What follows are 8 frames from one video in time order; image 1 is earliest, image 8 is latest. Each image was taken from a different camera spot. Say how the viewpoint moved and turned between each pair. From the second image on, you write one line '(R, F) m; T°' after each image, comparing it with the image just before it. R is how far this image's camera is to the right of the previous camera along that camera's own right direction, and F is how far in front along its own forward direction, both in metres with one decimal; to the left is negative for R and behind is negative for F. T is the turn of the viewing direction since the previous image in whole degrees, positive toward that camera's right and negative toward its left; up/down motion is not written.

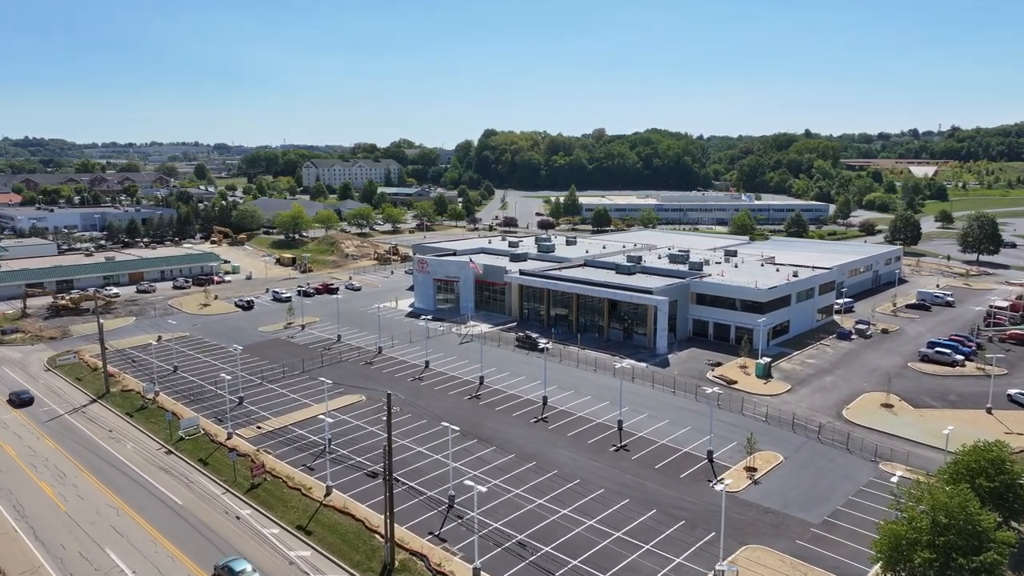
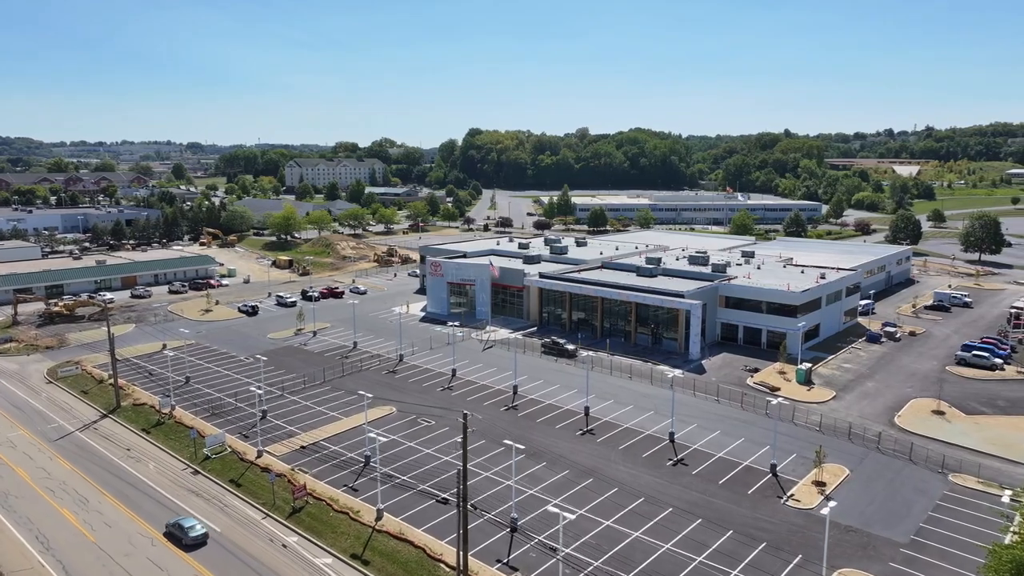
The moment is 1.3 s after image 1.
(-2.9, +1.7) m; +2°
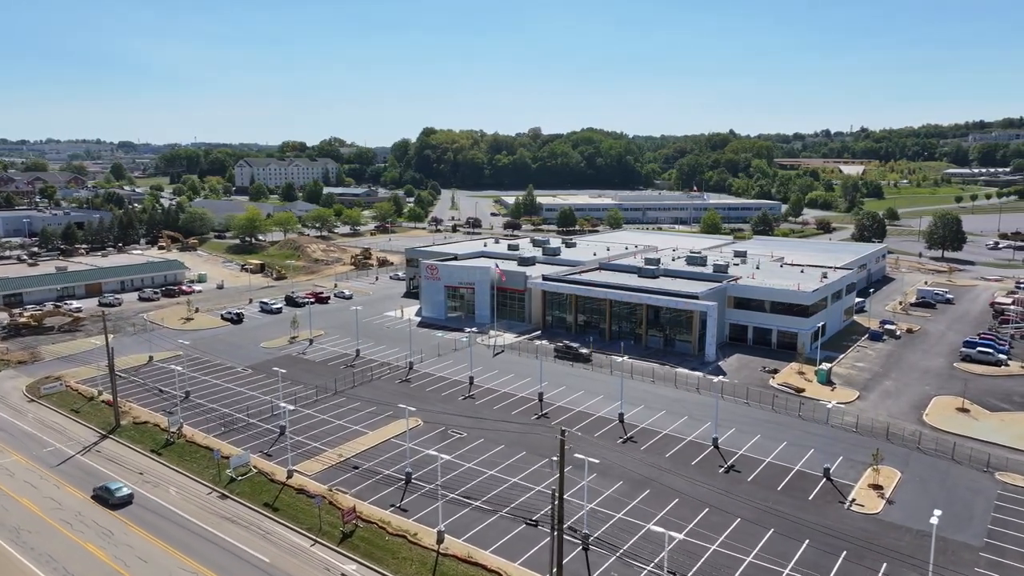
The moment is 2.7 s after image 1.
(-3.9, +1.3) m; +4°
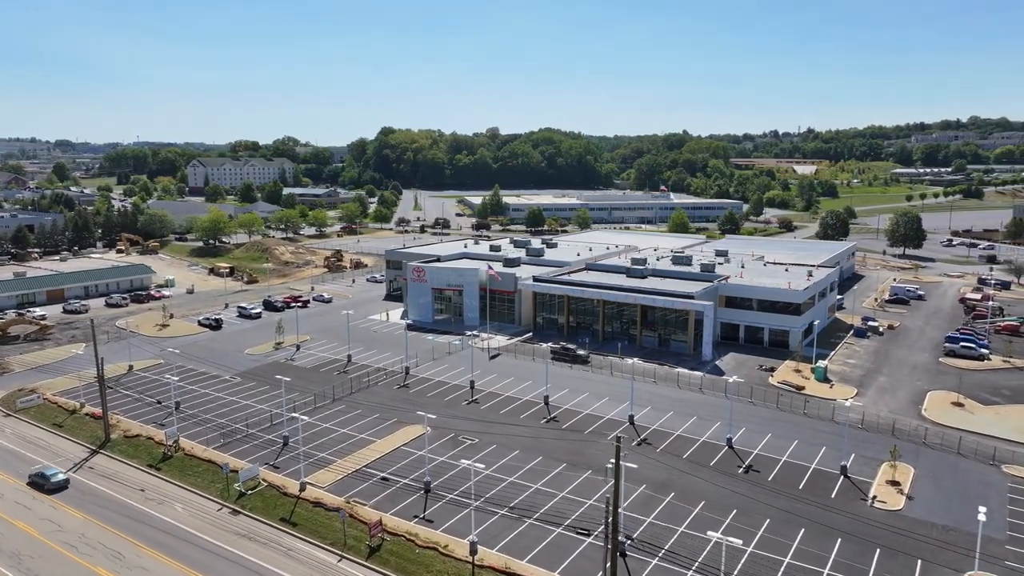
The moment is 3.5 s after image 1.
(-2.5, +0.6) m; +4°
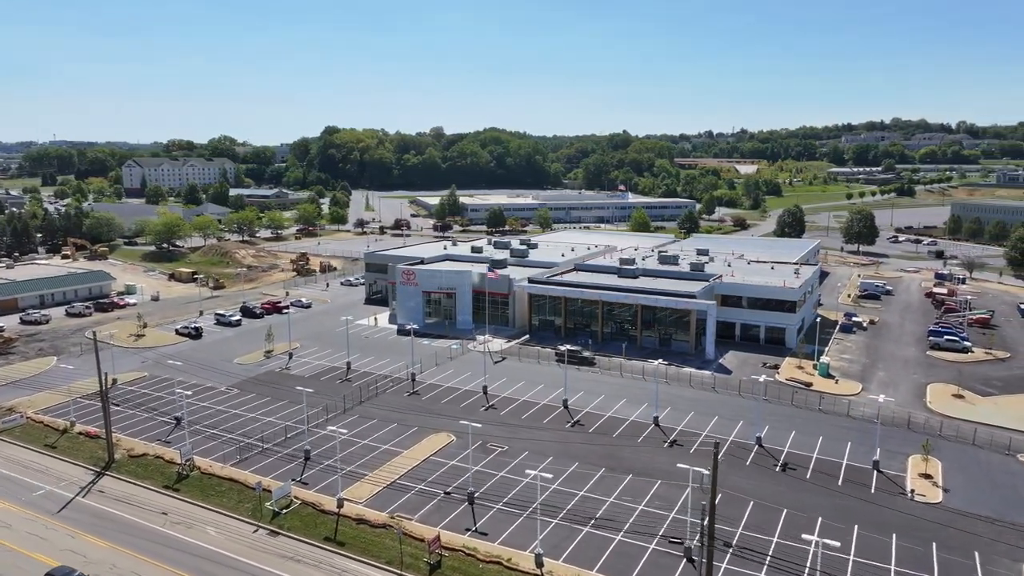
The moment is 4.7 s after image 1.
(-3.8, +0.8) m; +5°
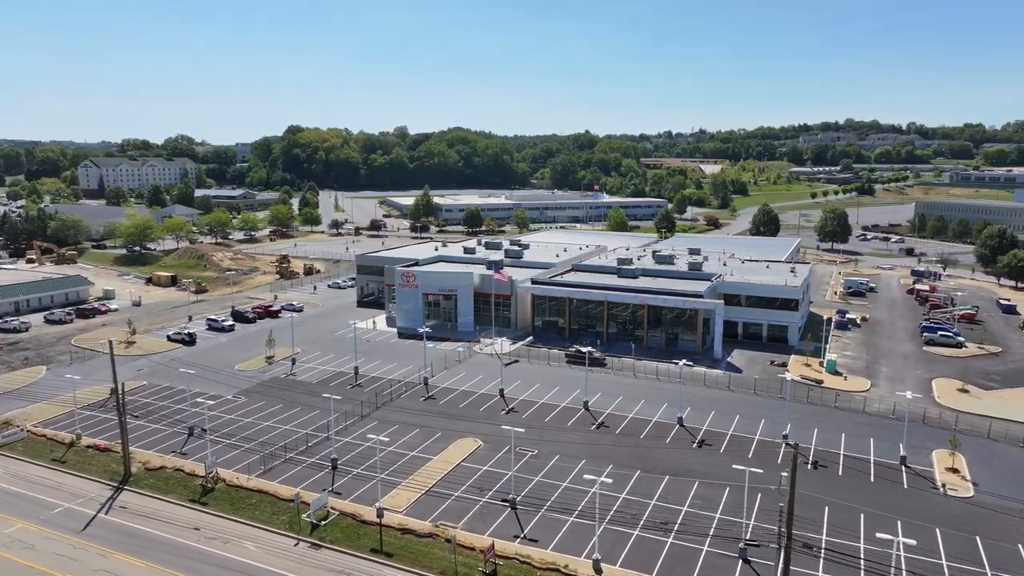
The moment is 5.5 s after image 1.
(-2.9, +0.4) m; +3°
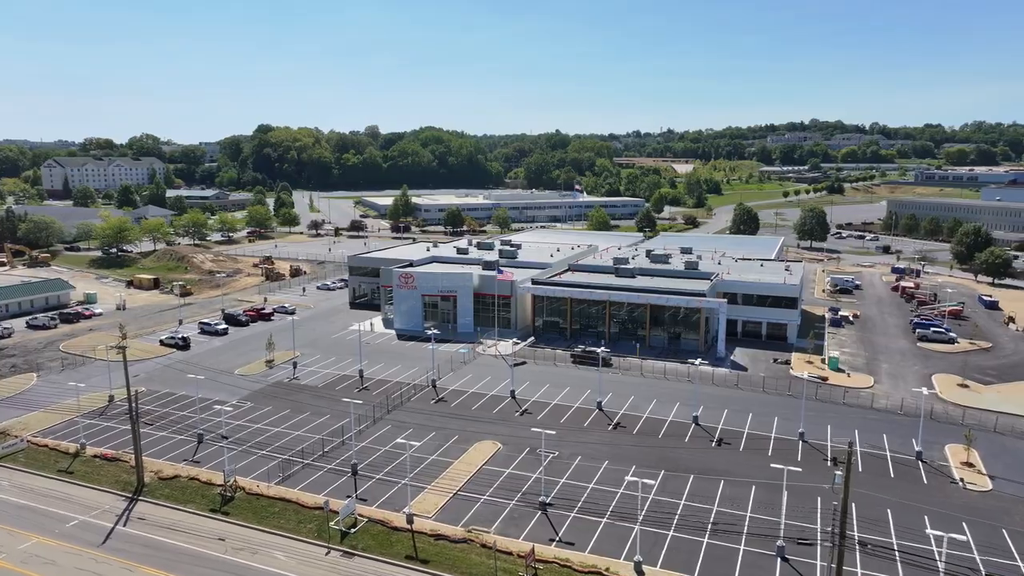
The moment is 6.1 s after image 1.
(-2.1, +0.3) m; +3°
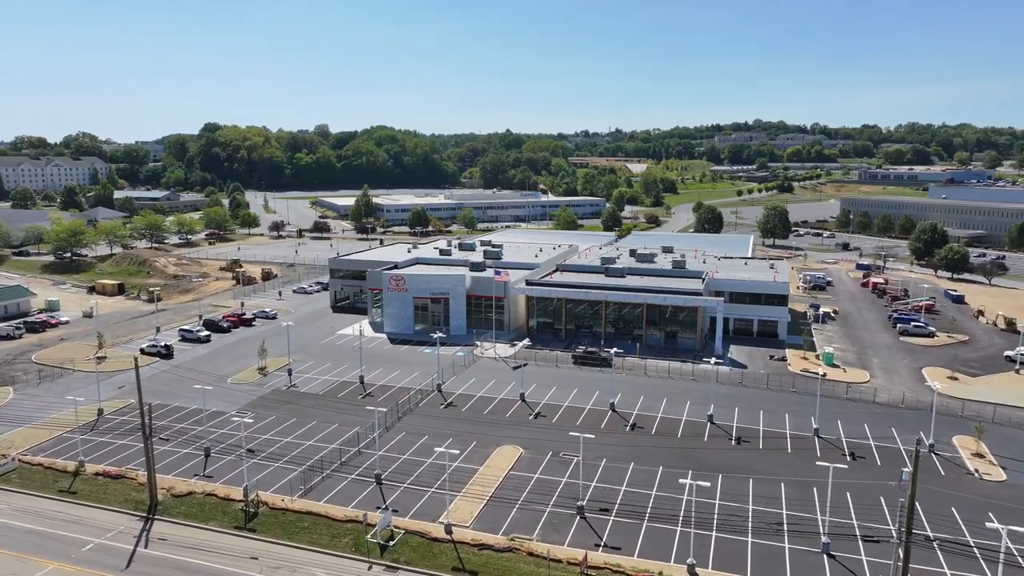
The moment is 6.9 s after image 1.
(-3.0, +0.6) m; +4°
